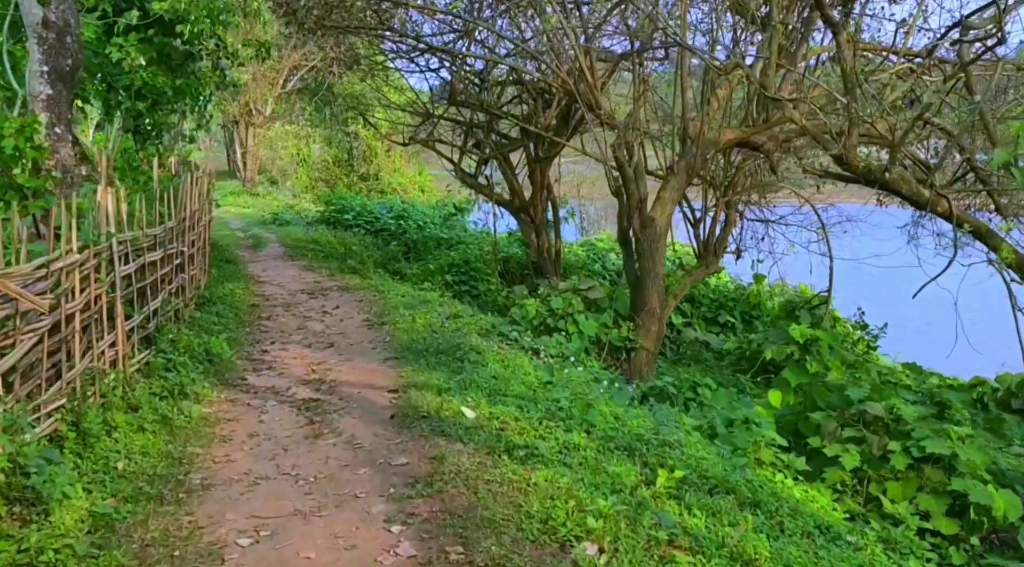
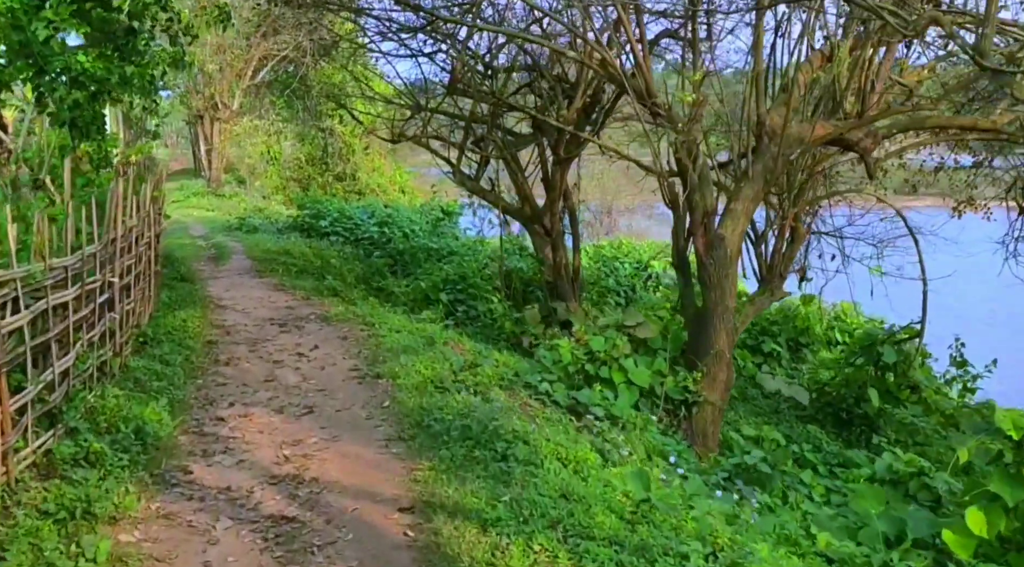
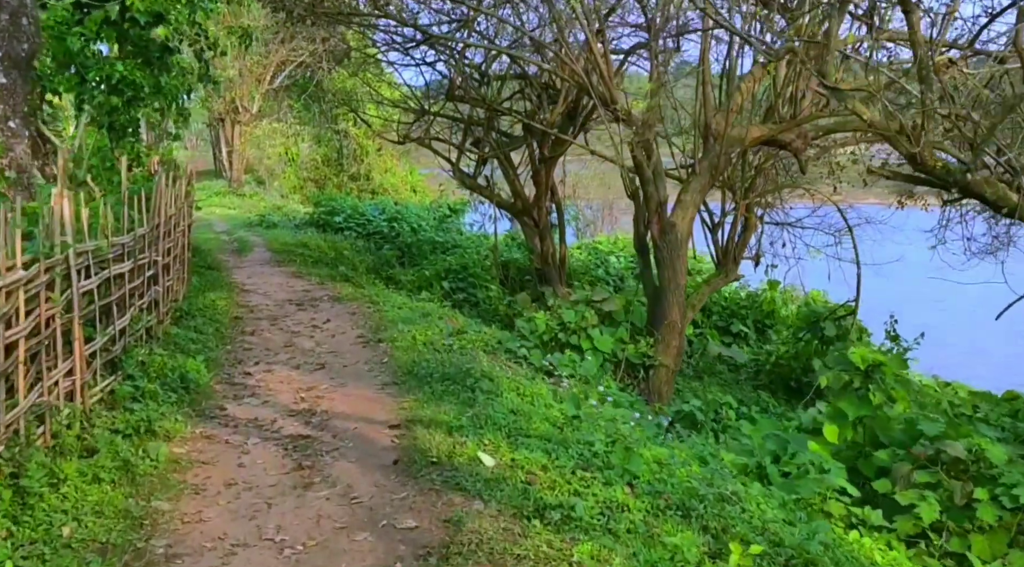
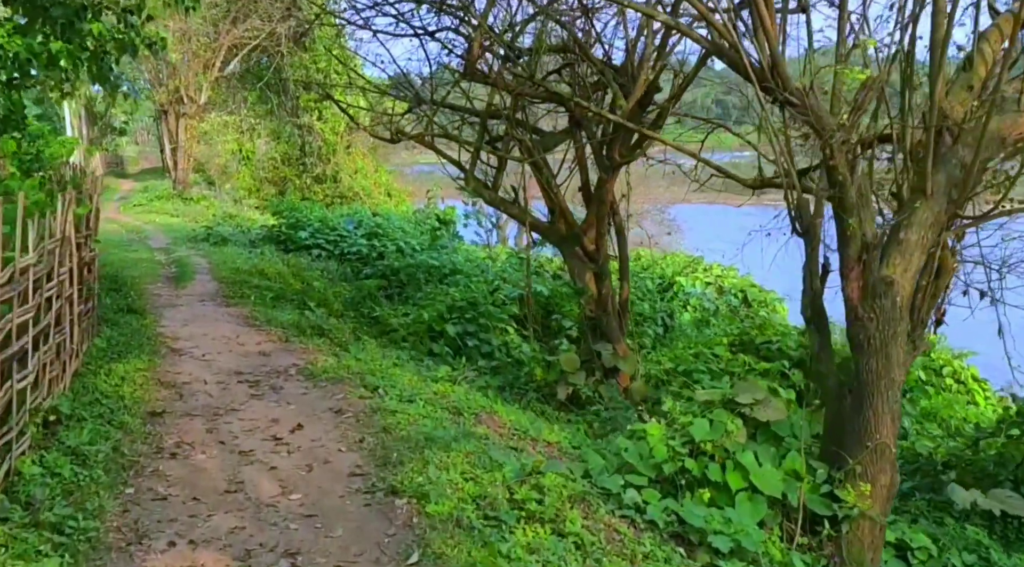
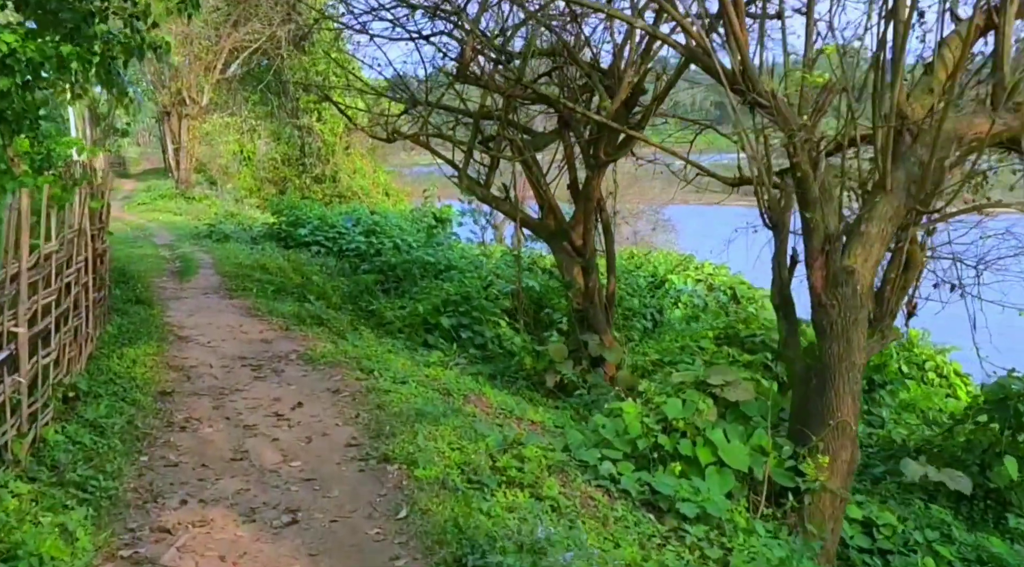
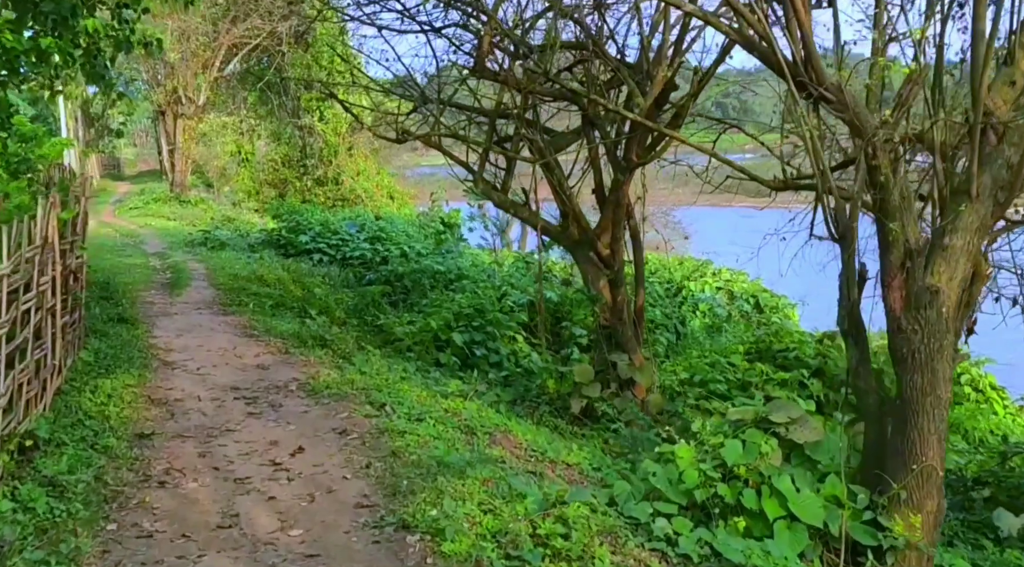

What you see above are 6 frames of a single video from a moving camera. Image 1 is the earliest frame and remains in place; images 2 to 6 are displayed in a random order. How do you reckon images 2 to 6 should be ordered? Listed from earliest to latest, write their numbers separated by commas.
3, 2, 5, 4, 6
